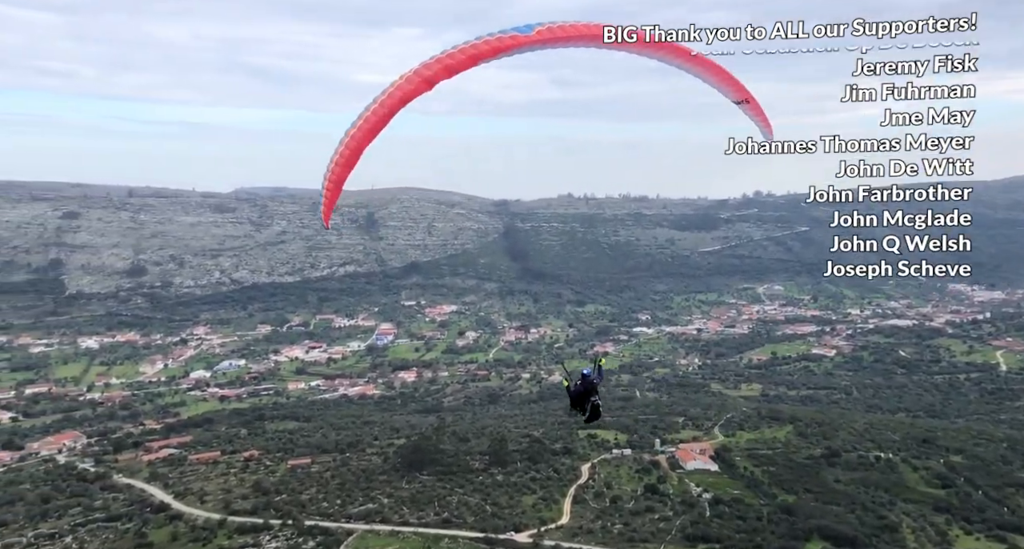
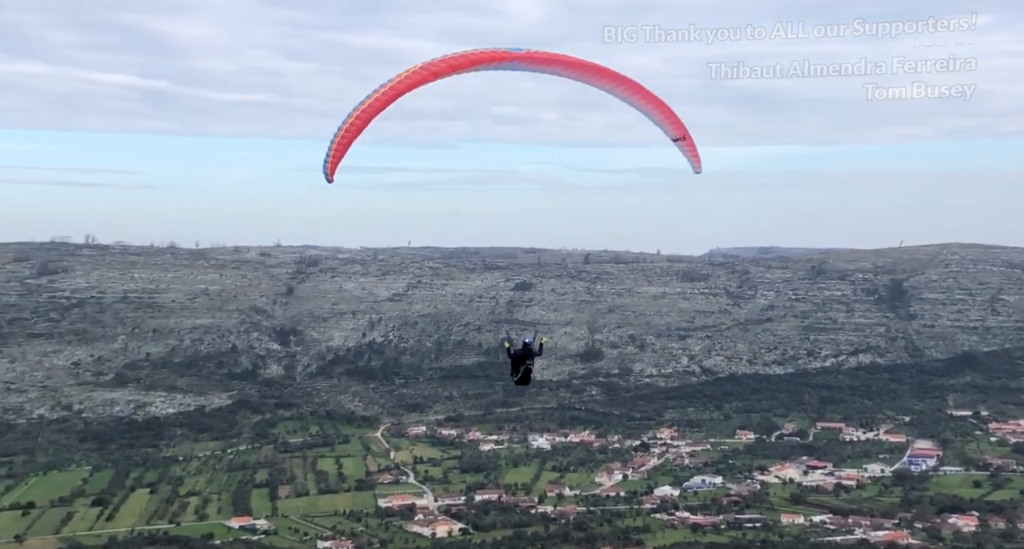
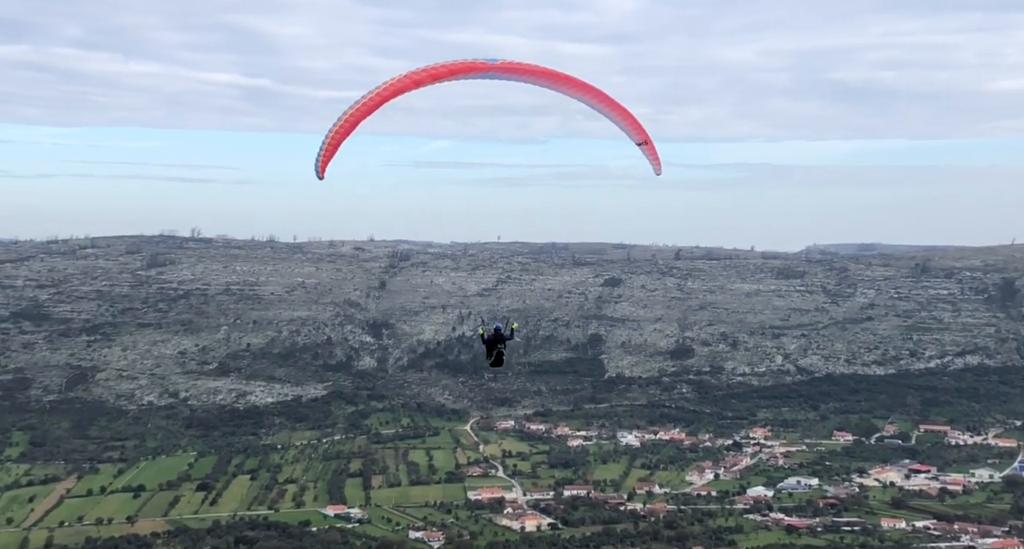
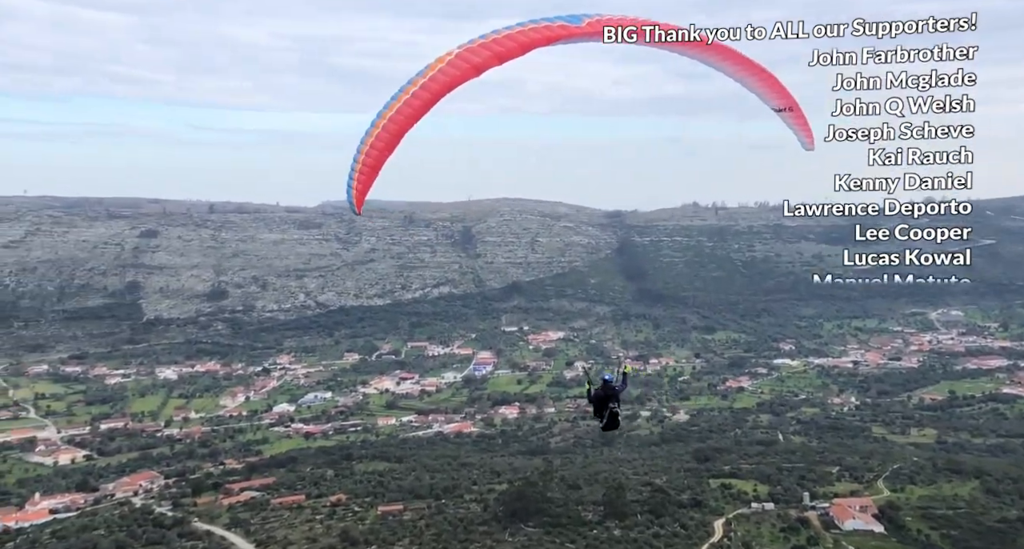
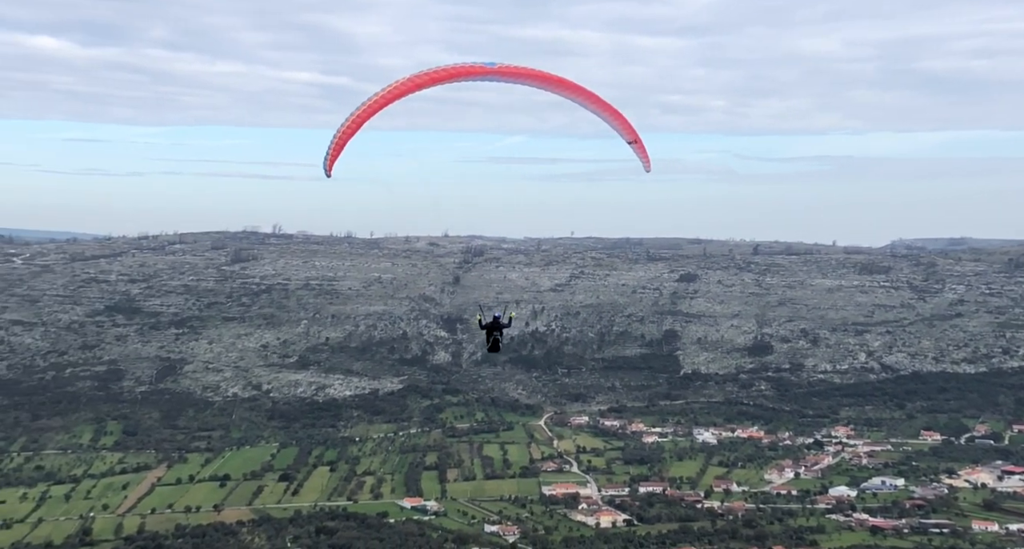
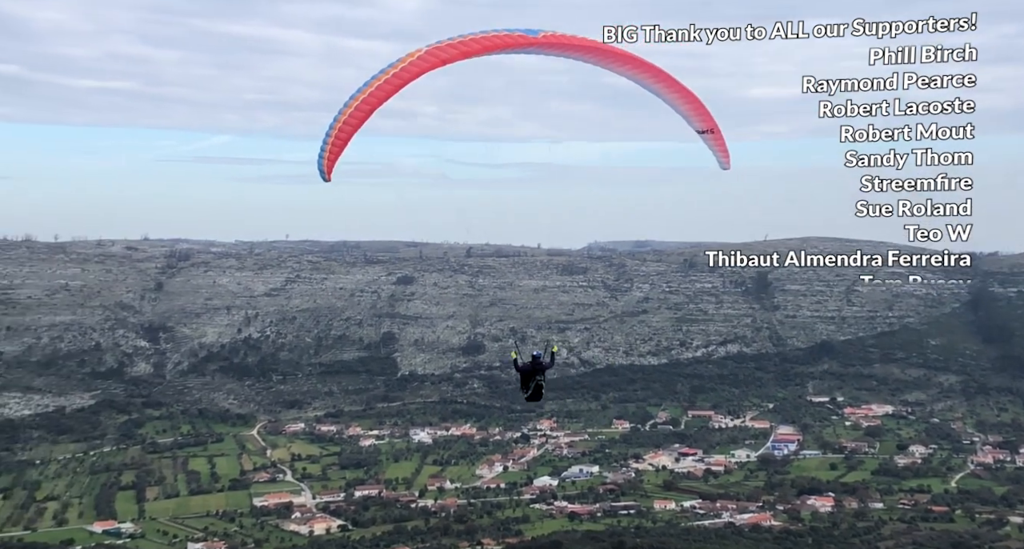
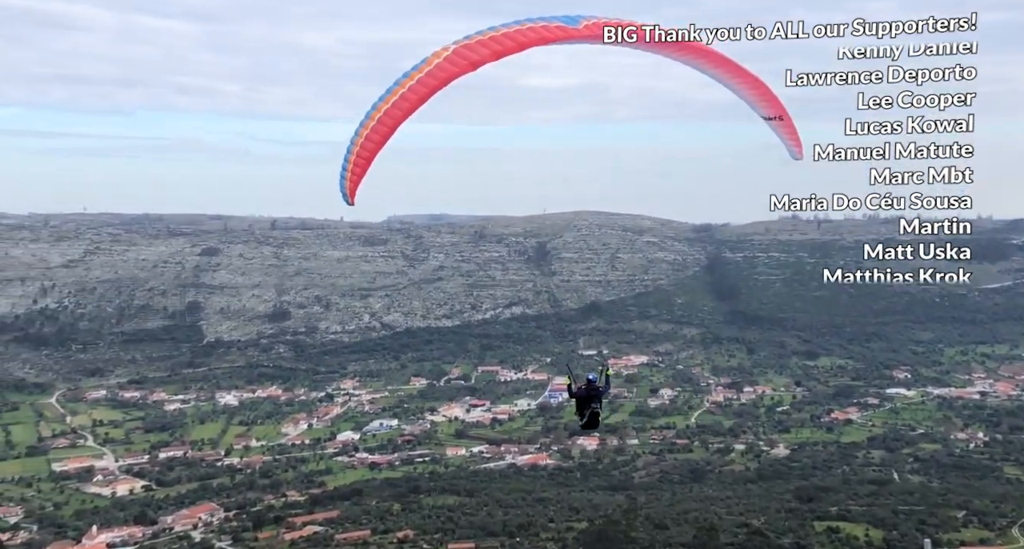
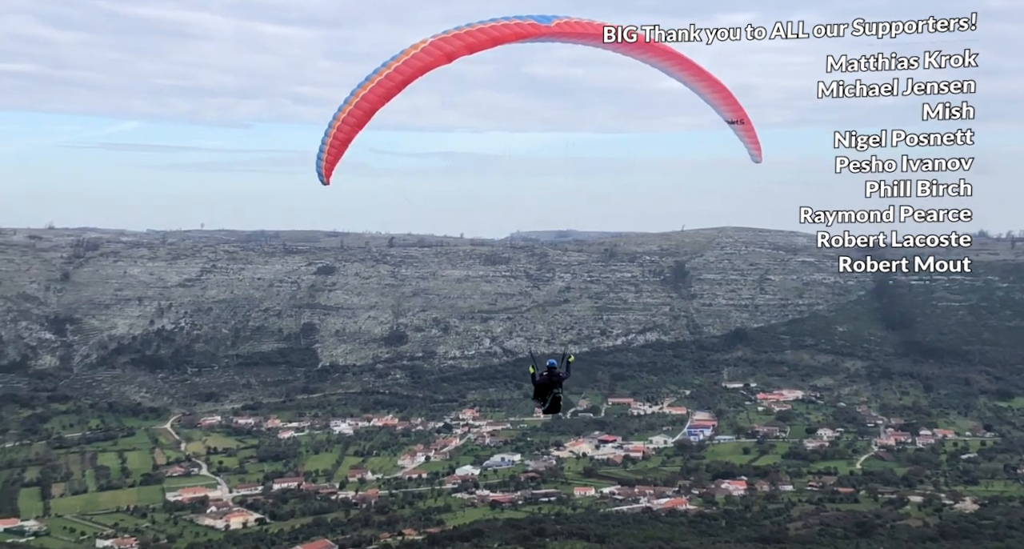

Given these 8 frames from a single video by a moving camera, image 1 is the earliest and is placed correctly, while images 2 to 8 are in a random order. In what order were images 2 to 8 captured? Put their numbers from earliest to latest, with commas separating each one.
4, 7, 8, 6, 2, 3, 5
